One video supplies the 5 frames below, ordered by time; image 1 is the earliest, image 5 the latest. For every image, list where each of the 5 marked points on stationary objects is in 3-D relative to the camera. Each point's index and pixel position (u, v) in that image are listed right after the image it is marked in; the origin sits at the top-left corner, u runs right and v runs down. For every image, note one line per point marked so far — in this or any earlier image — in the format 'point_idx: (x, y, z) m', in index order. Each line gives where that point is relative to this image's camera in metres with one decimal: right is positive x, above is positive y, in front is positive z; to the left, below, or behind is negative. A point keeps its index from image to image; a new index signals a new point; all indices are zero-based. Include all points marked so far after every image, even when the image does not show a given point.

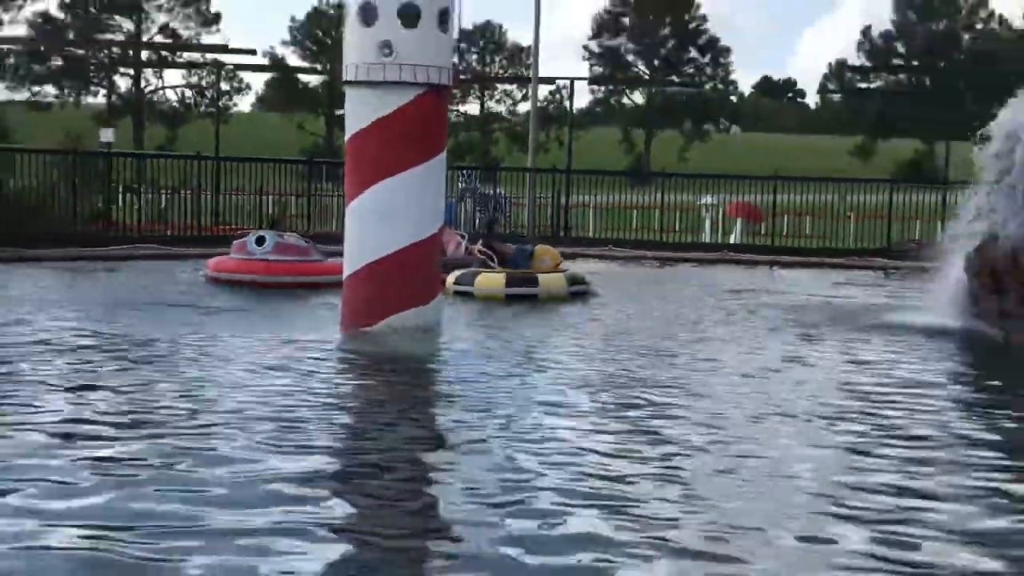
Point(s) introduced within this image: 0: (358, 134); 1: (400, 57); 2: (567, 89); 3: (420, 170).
0: (-1.2, +1.2, +9.5) m
1: (-0.9, +1.8, +9.3) m
2: (+0.8, +2.9, +17.7) m
3: (-0.7, +0.8, +9.5) m
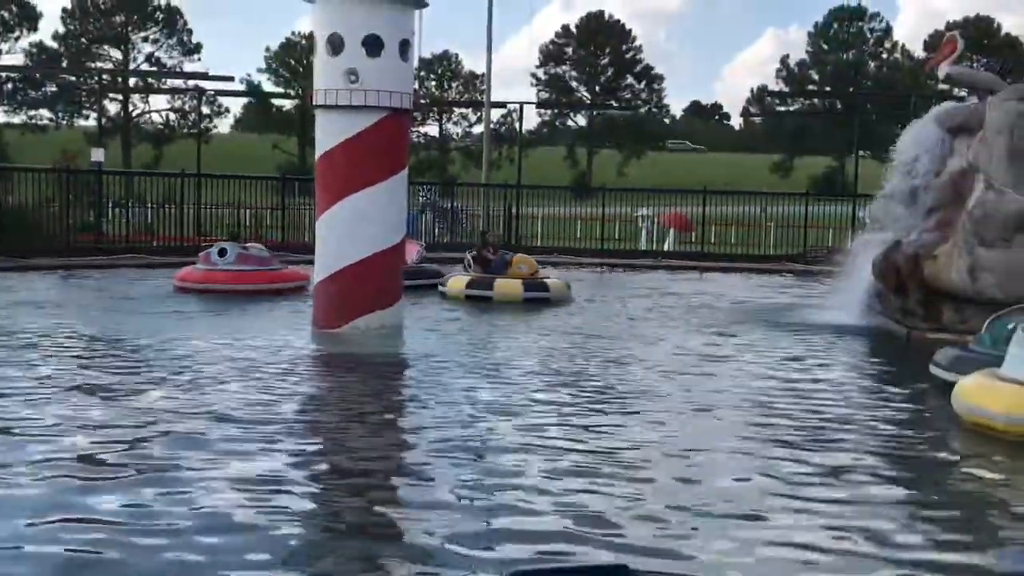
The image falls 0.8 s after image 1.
0: (-1.7, +1.2, +11.2) m
1: (-1.4, +1.9, +11.1) m
2: (+0.1, +2.8, +19.5) m
3: (-1.2, +0.9, +11.2) m
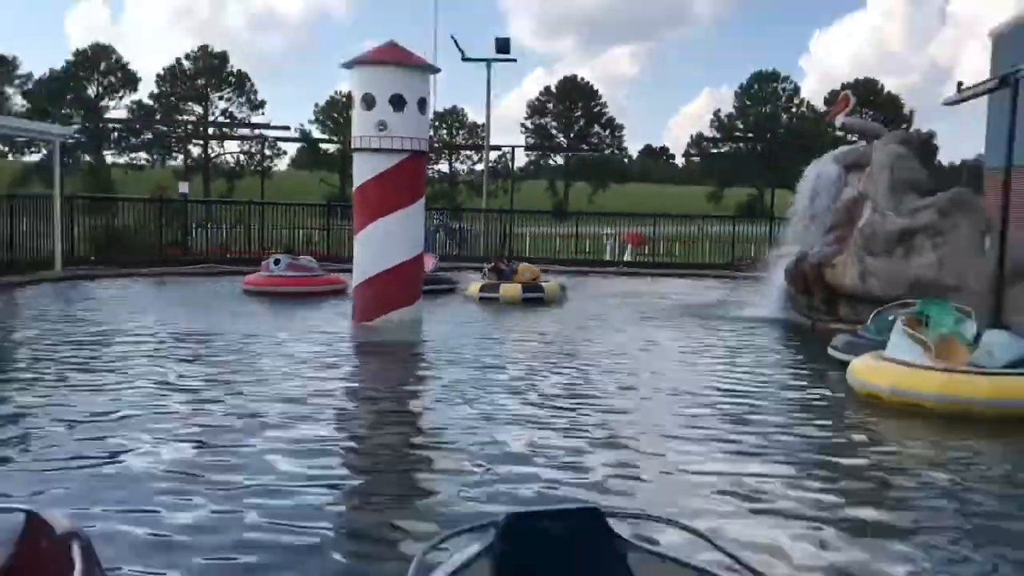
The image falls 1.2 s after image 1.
0: (-1.9, +1.4, +16.6) m
1: (-1.6, +2.0, +16.5) m
2: (0.0, +2.7, +24.9) m
3: (-1.4, +1.1, +16.6) m
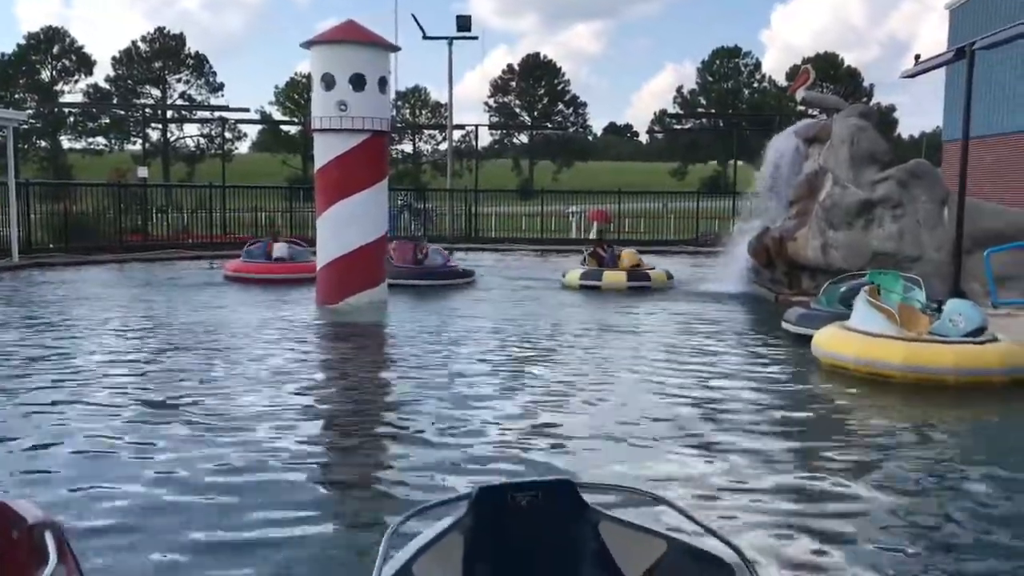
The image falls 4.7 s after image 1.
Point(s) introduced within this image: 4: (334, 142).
0: (-2.3, +1.6, +16.4) m
1: (-2.0, +2.3, +16.3) m
2: (-0.8, +3.1, +24.8) m
3: (-1.8, +1.3, +16.5) m
4: (-2.2, +1.9, +16.4) m
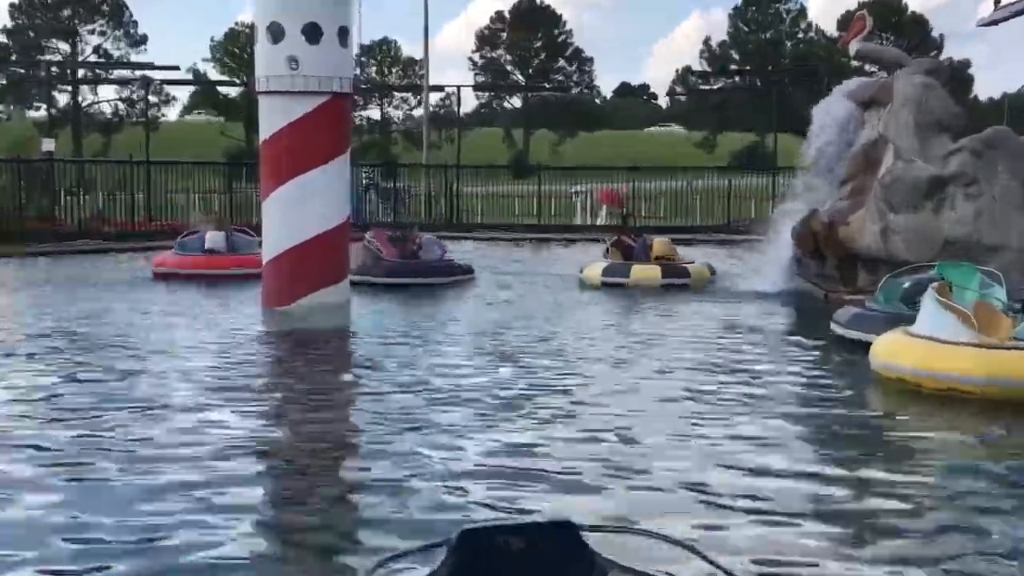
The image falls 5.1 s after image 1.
0: (-2.3, +1.5, +12.0) m
1: (-2.0, +2.1, +11.9) m
2: (-1.0, +3.2, +20.4) m
3: (-1.8, +1.2, +12.1) m
4: (-2.3, +1.8, +12.0) m
